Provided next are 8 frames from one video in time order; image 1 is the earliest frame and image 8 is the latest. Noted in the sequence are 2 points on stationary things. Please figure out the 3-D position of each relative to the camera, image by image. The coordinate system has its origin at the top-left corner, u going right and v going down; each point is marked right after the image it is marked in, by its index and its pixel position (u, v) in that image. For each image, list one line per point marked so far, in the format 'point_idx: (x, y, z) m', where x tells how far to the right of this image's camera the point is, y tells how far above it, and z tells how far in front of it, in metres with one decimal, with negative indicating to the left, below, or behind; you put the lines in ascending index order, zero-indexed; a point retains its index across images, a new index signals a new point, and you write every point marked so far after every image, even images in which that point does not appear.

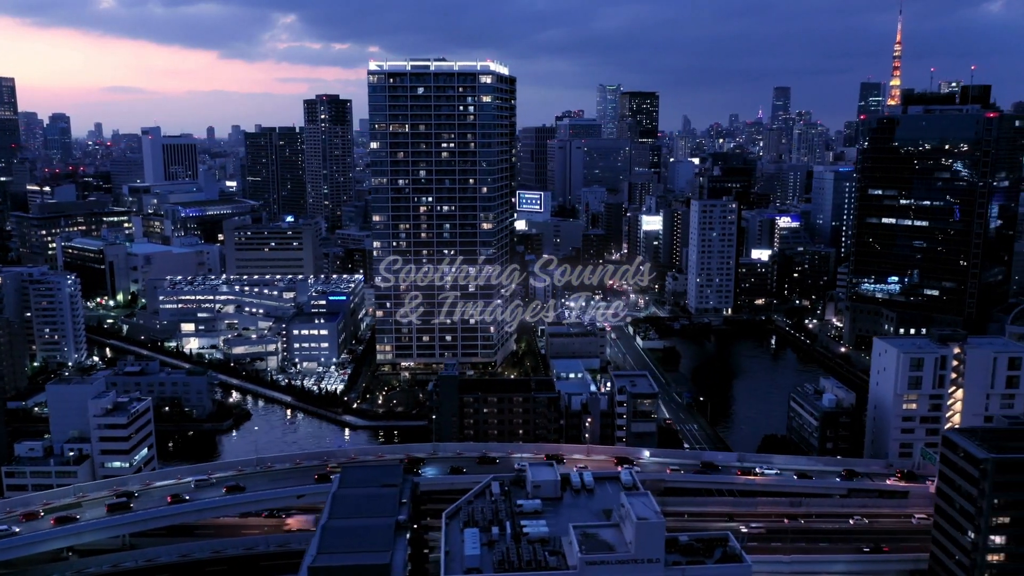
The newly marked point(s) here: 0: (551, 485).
0: (+1.1, -5.5, +19.9) m
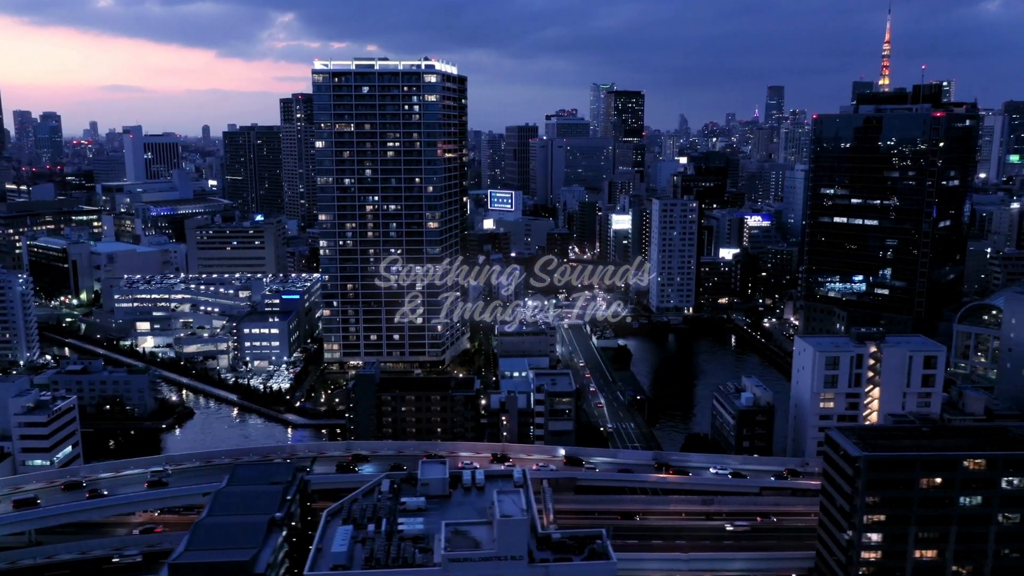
0: (-2.1, -5.5, +20.0) m
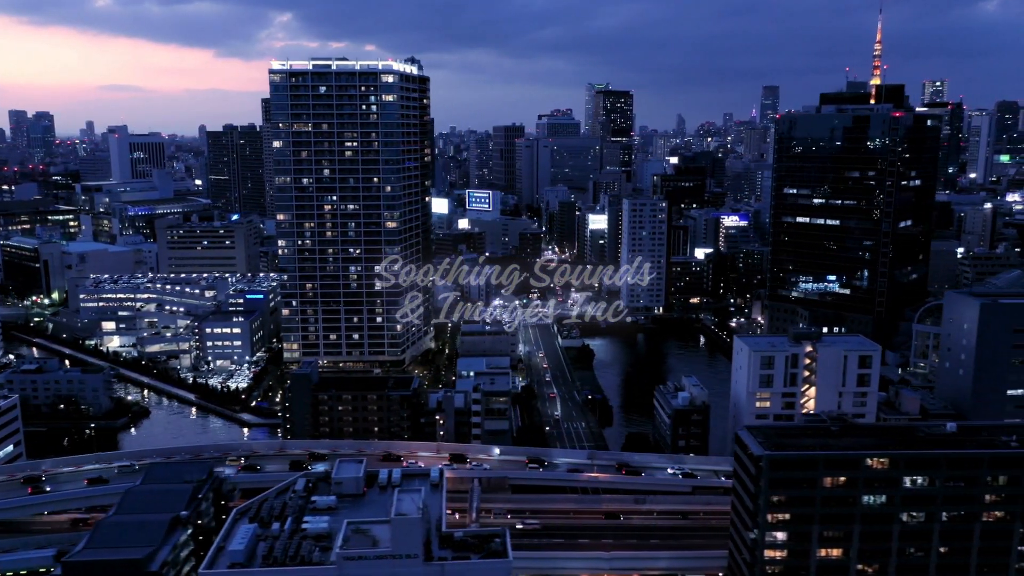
0: (-4.6, -5.5, +20.1) m
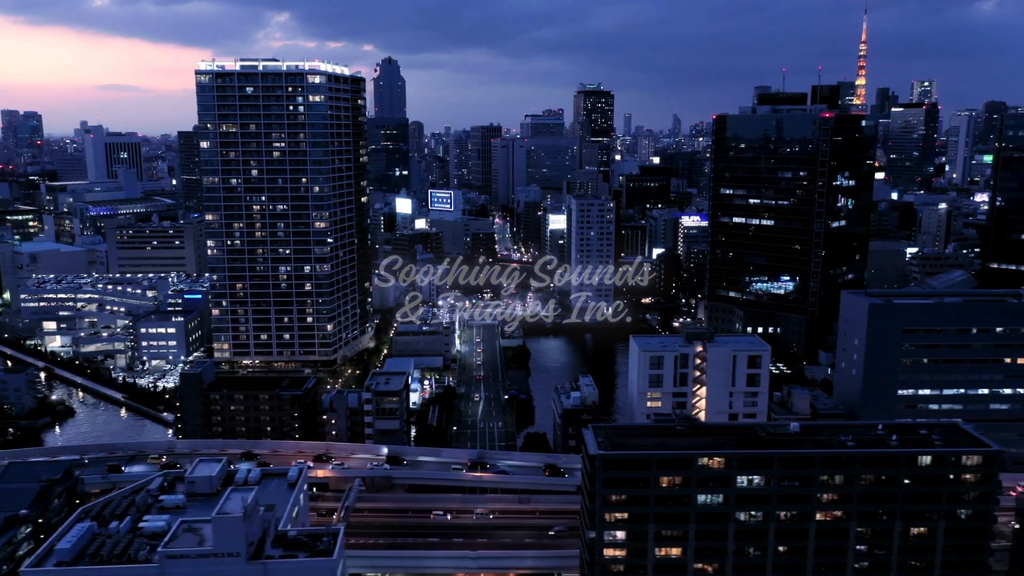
0: (-8.8, -5.5, +20.2) m
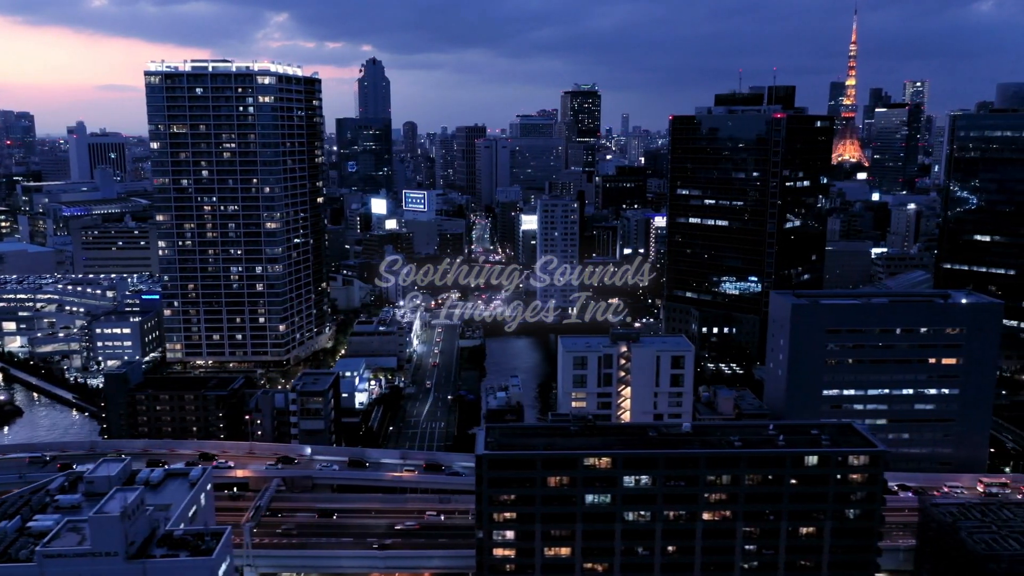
0: (-11.7, -5.5, +20.3) m
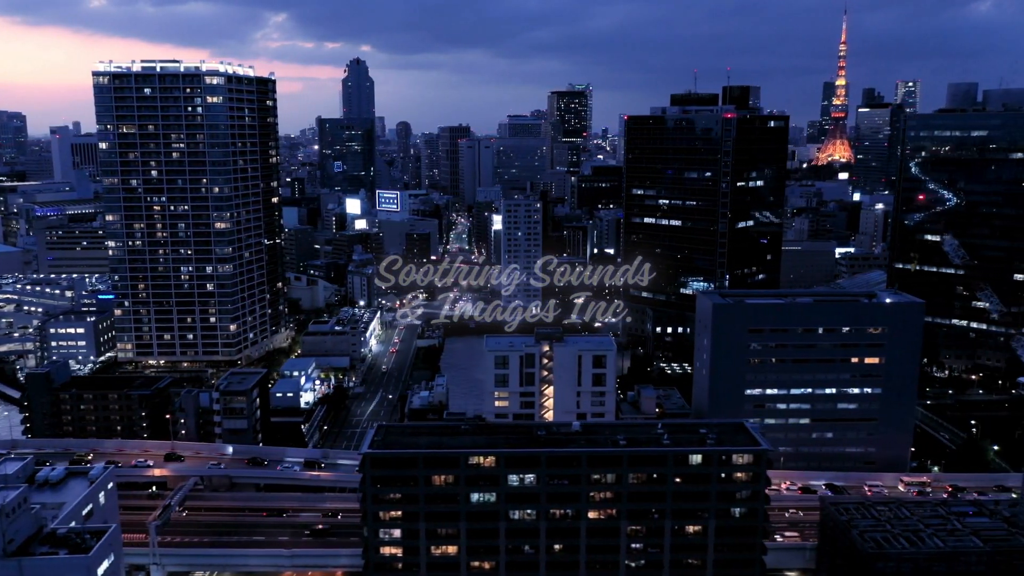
0: (-14.8, -5.5, +20.3) m
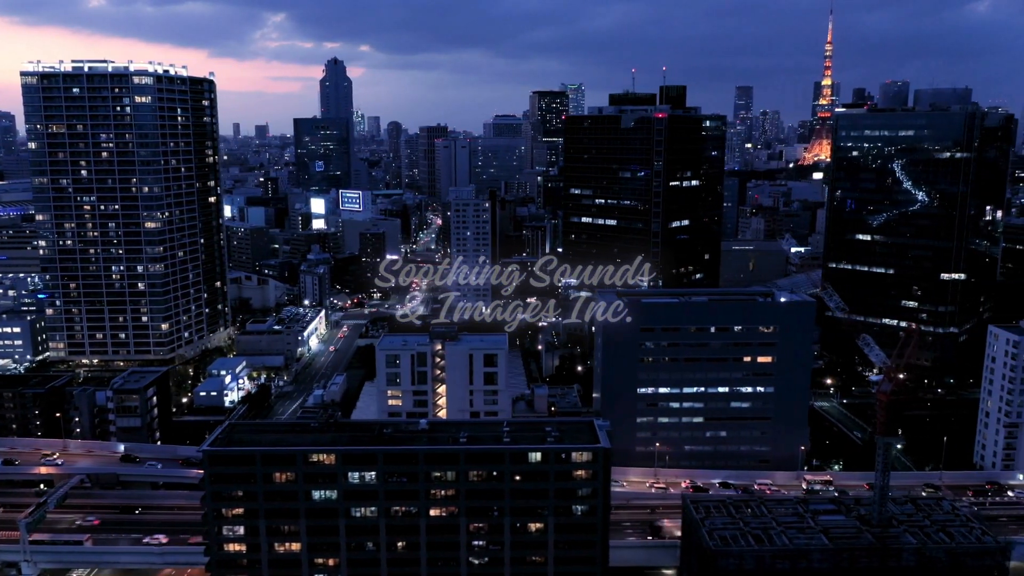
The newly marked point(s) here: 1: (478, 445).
0: (-19.0, -5.5, +20.5) m
1: (-0.9, -4.2, +18.9) m
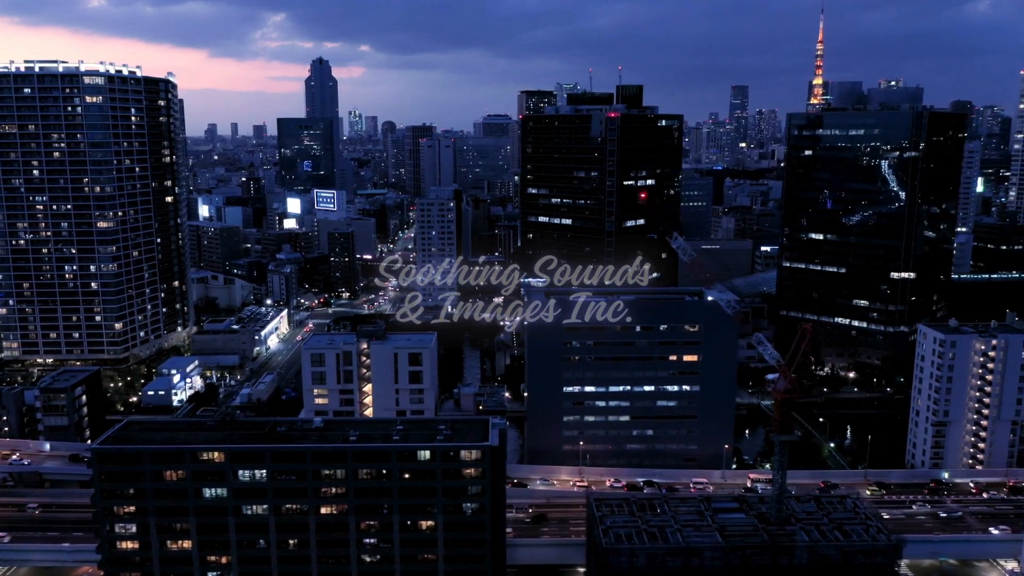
0: (-22.0, -5.4, +20.6) m
1: (-3.8, -4.1, +18.9) m
